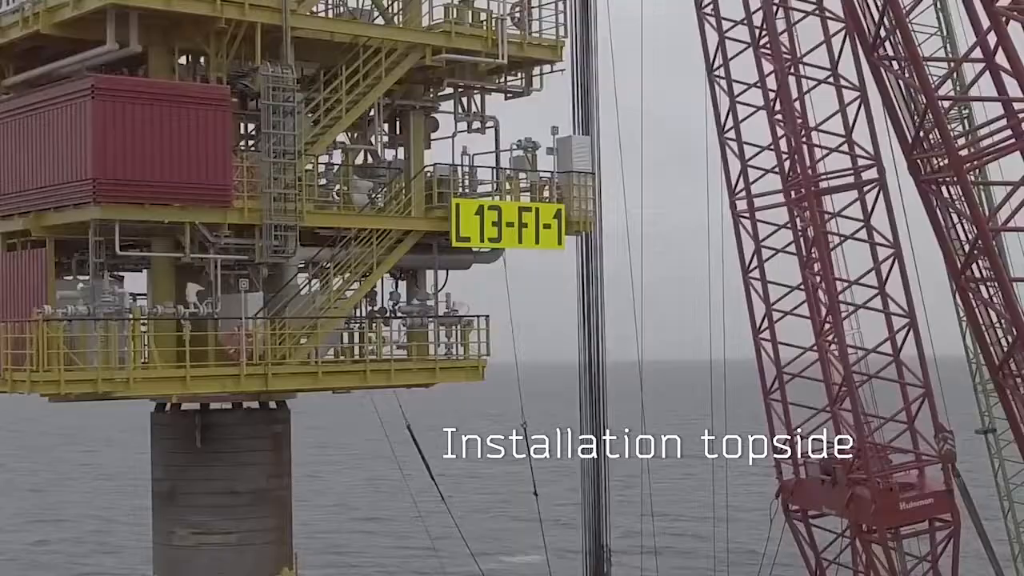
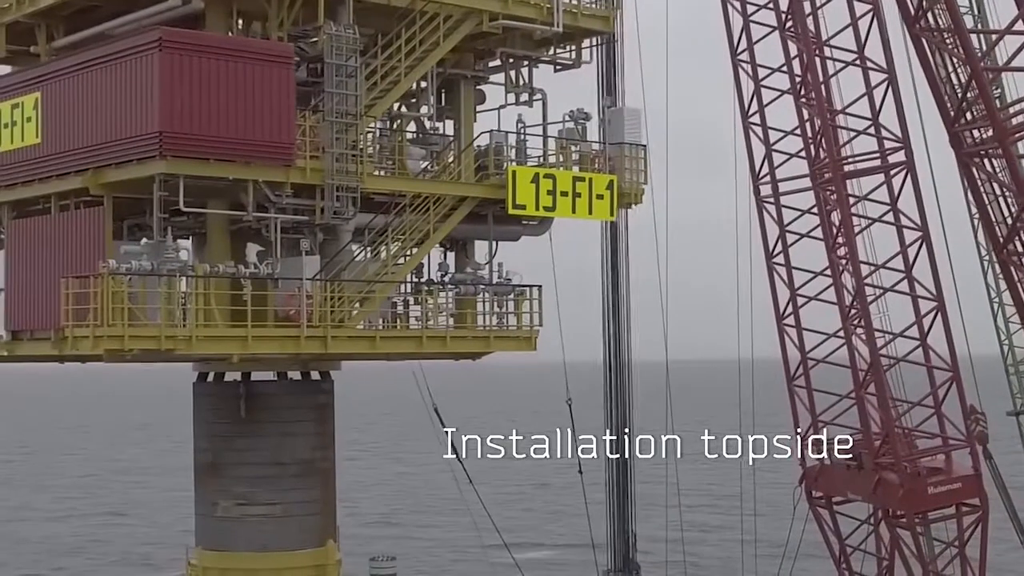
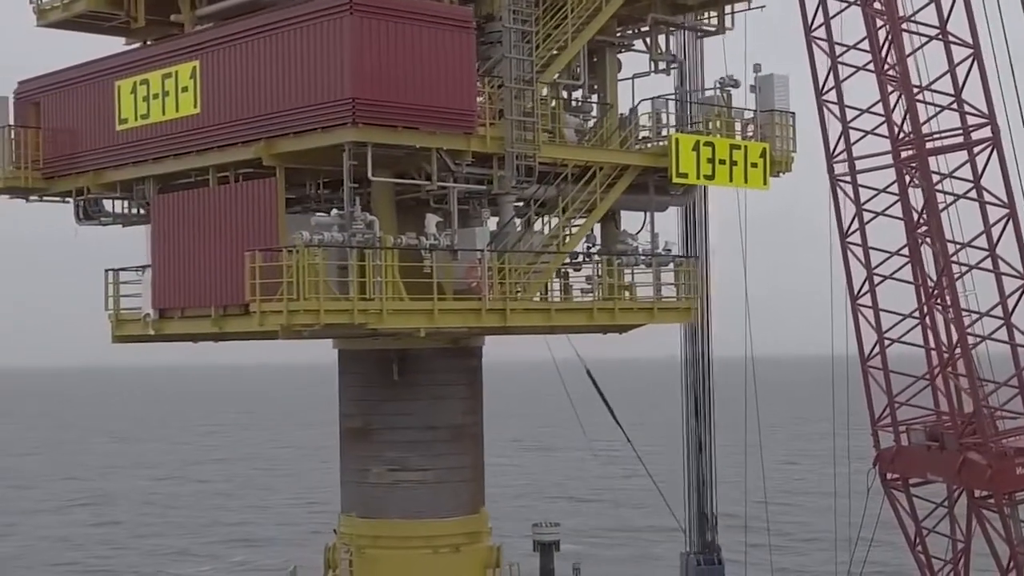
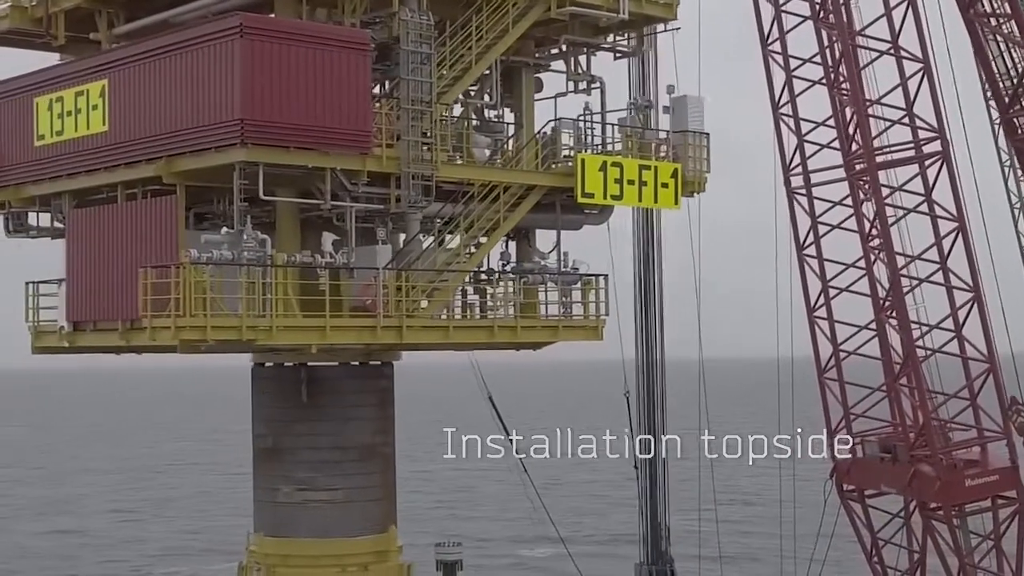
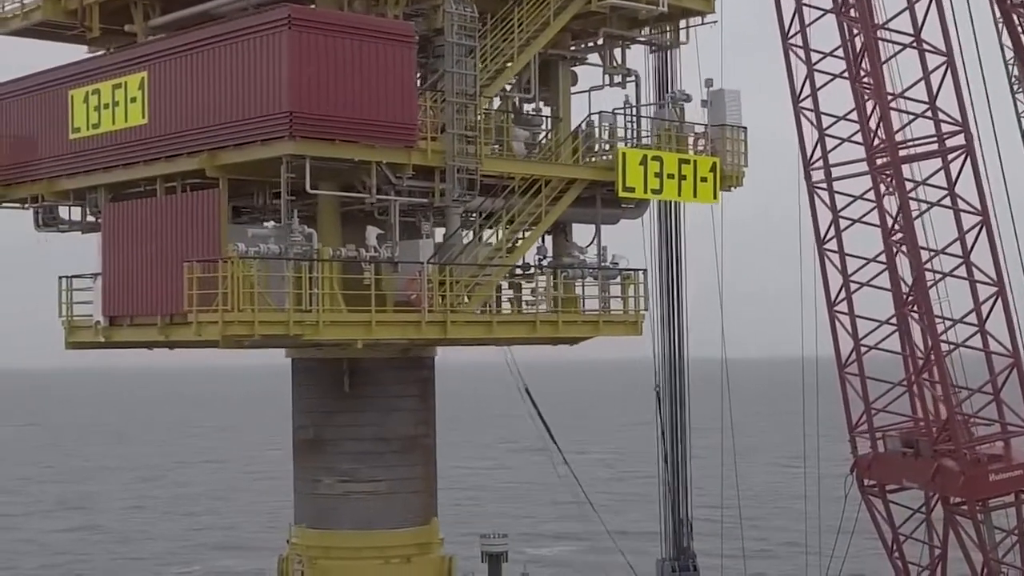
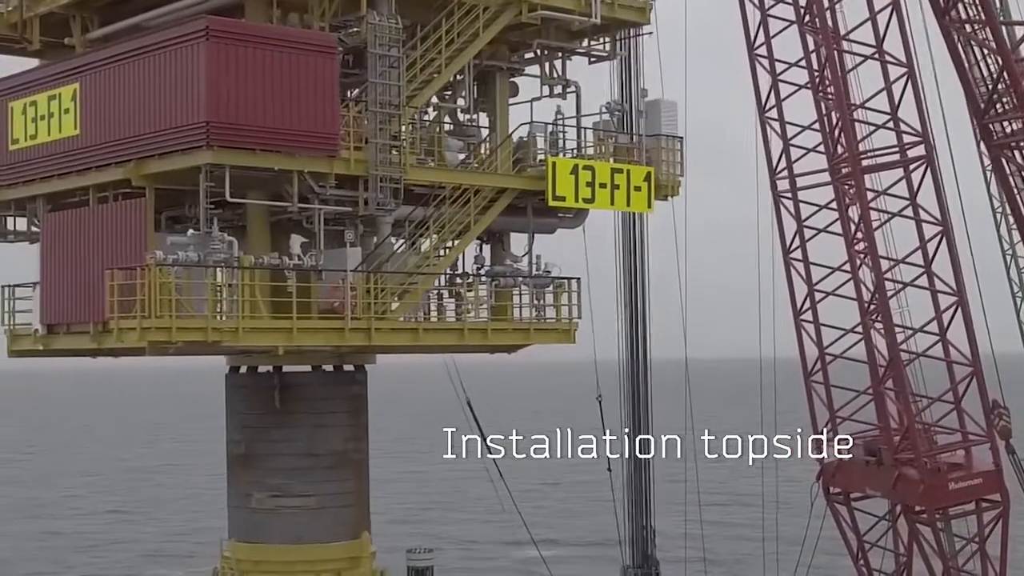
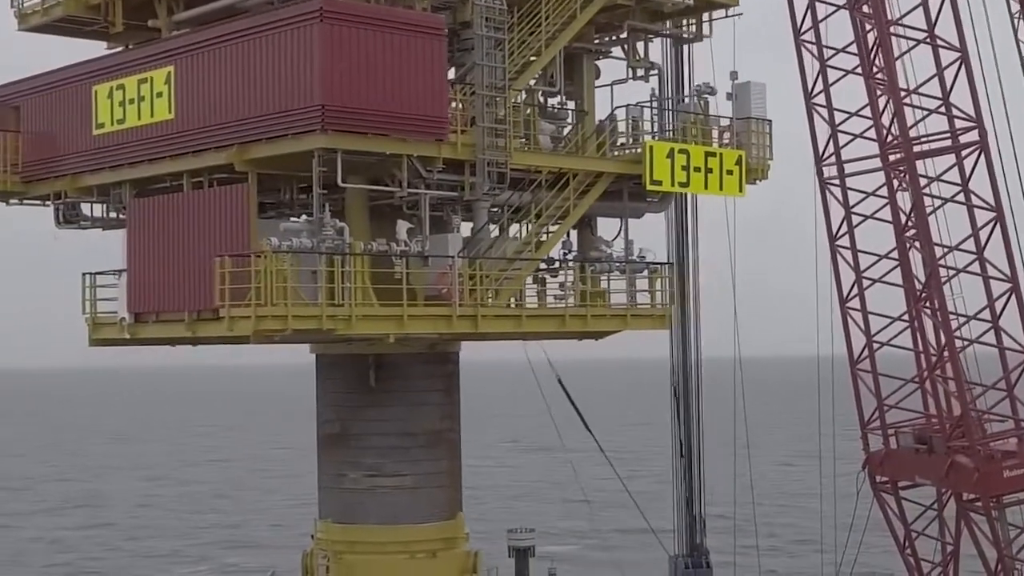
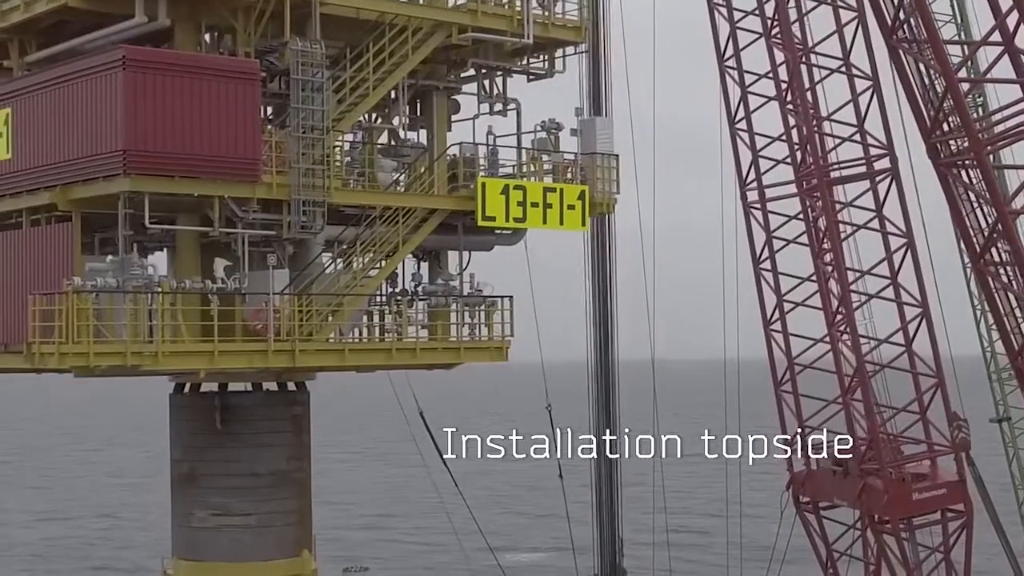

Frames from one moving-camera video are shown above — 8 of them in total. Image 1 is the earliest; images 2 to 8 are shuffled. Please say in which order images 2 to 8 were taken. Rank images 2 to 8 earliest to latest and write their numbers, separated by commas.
8, 2, 6, 4, 5, 7, 3
